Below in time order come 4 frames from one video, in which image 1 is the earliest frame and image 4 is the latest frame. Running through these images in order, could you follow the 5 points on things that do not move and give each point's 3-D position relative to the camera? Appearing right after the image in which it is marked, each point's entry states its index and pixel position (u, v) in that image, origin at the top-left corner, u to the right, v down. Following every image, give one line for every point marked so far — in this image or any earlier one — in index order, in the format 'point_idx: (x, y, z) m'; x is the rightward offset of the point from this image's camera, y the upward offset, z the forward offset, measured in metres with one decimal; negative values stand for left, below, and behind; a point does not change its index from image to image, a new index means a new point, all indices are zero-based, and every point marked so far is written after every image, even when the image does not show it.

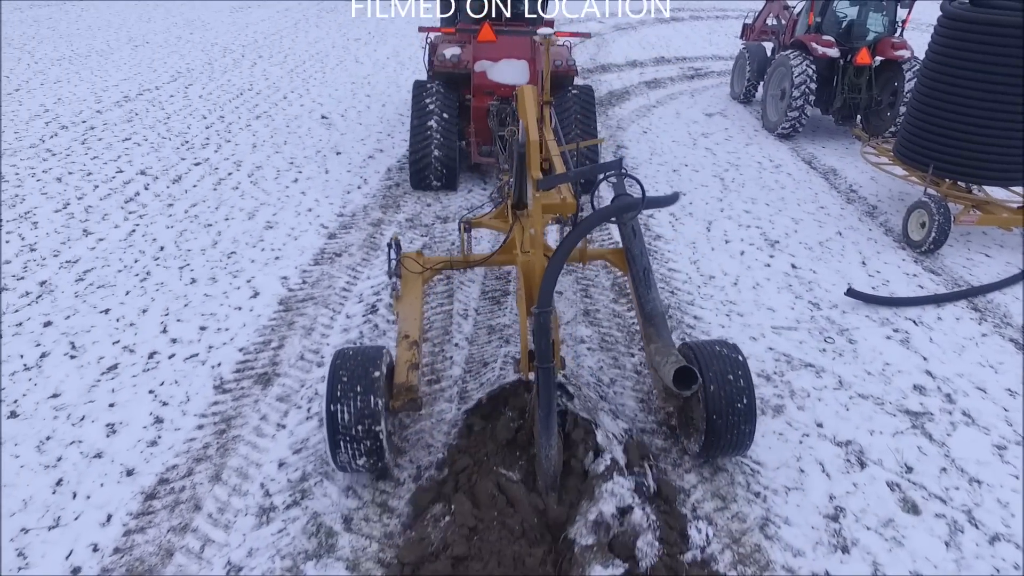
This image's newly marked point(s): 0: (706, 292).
0: (+1.4, 0.0, +4.6) m
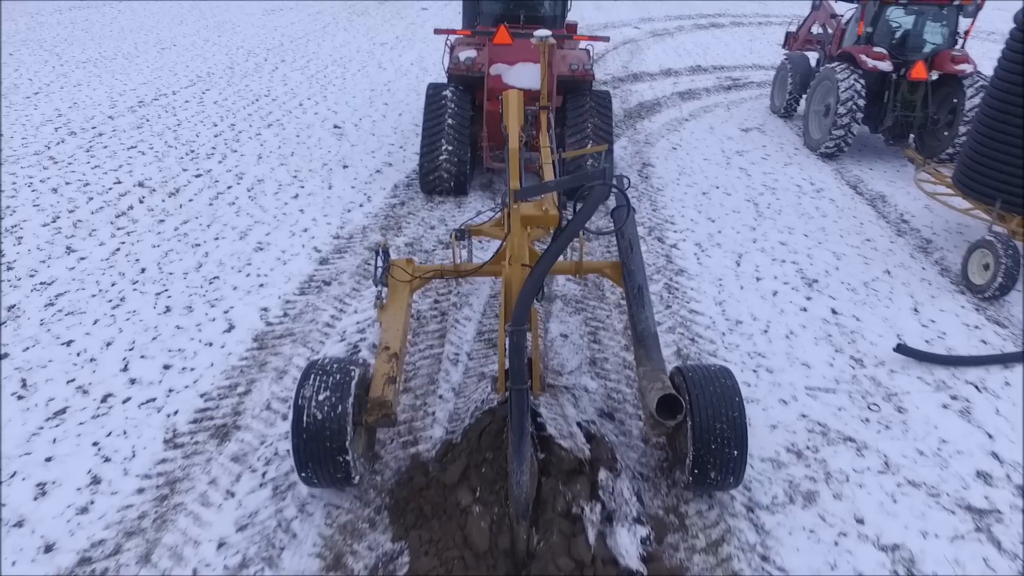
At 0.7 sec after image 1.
0: (+1.4, -0.3, +4.1) m
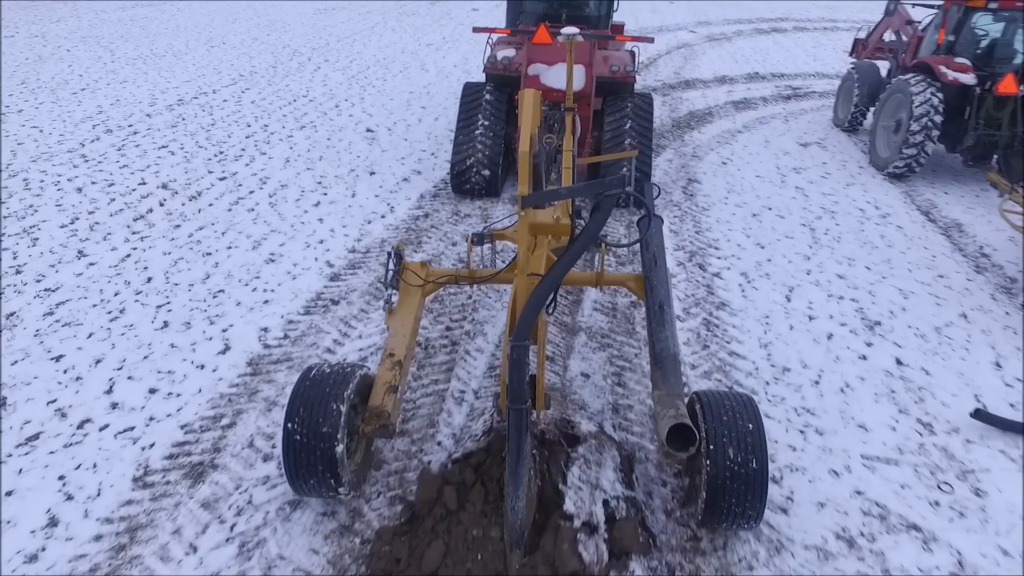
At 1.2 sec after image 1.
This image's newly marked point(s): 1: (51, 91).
0: (+1.5, -0.6, +3.6) m
1: (-6.8, +2.9, +9.1) m
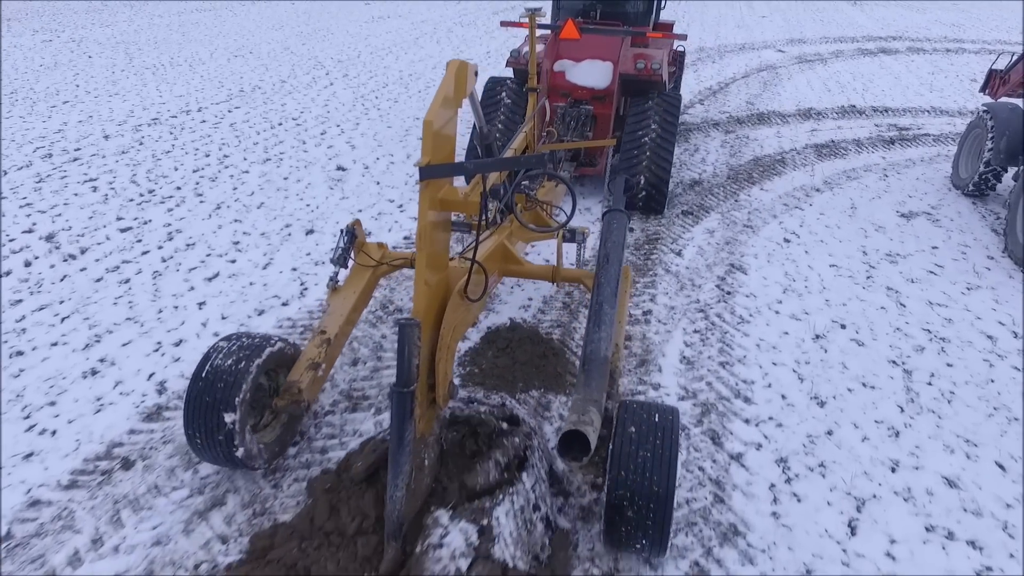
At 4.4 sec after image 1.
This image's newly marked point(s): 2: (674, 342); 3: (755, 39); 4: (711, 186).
0: (+0.8, -1.5, +1.8) m
1: (-6.5, +2.5, +8.3) m
2: (+1.0, -0.3, +3.8) m
3: (+5.1, +5.3, +13.2) m
4: (+2.0, +1.0, +6.1) m
